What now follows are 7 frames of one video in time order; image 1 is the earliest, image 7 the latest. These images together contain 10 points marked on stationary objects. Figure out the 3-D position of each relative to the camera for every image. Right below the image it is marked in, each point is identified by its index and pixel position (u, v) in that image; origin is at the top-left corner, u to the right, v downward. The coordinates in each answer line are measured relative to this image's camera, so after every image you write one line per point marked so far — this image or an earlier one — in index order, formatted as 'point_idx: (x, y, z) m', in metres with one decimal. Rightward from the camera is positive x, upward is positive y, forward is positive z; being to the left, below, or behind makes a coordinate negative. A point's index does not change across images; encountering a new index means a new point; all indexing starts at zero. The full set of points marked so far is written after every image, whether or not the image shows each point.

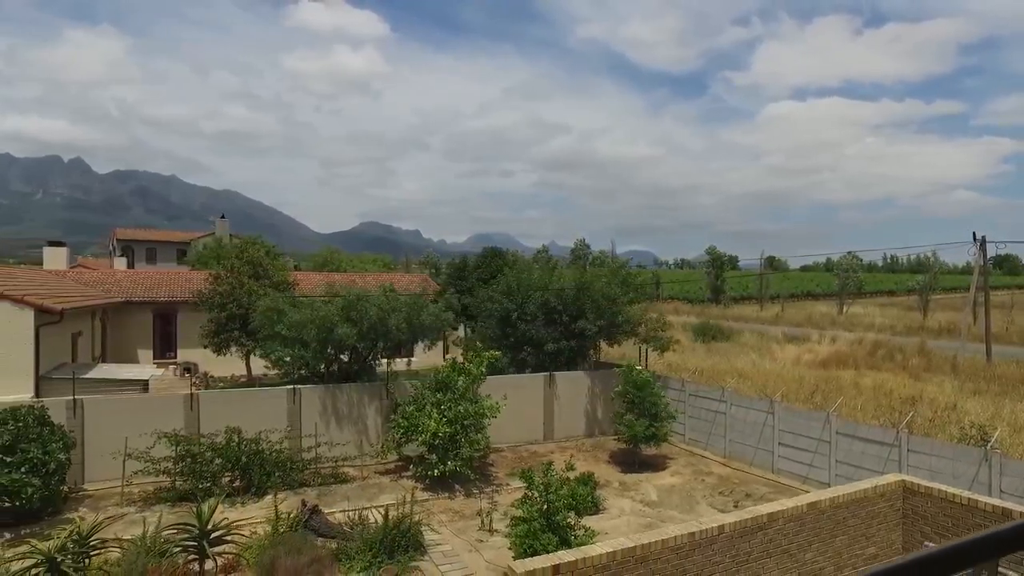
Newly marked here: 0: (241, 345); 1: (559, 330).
0: (-6.6, -1.4, +16.6) m
1: (+1.6, -1.1, +16.8) m
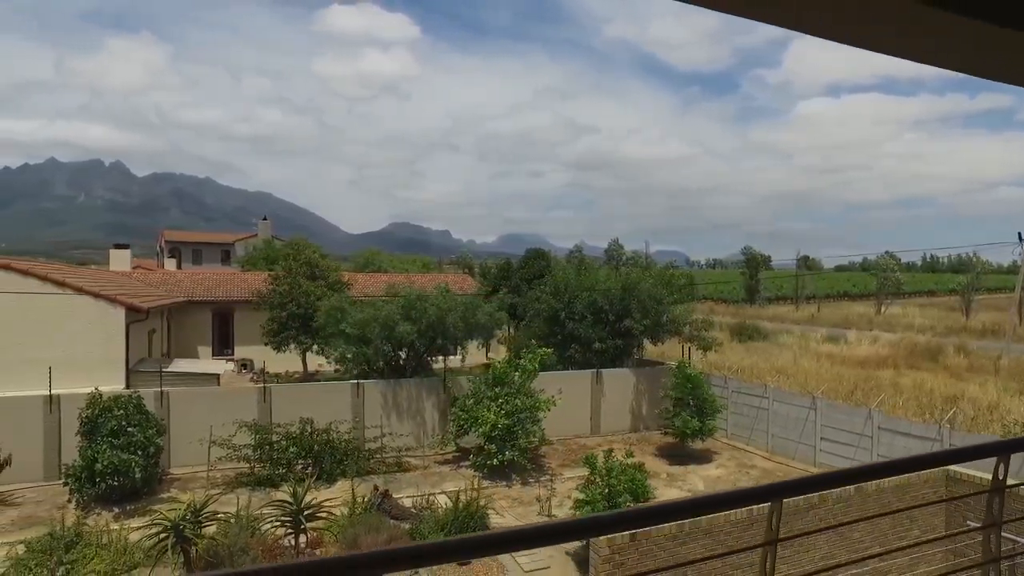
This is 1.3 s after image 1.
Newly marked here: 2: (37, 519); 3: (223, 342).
0: (-5.4, -1.4, +17.5) m
1: (+2.7, -1.1, +17.2) m
2: (-6.2, -3.2, +9.0) m
3: (-8.0, -1.4, +18.2) m
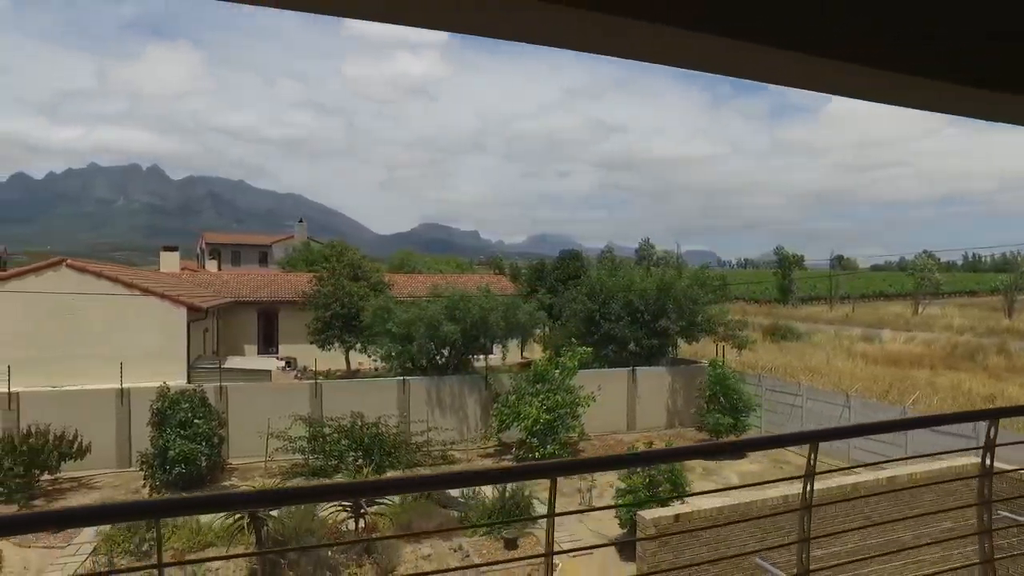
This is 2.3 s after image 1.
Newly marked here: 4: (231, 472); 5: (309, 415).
0: (-4.5, -1.4, +18.1) m
1: (+3.6, -1.1, +17.6) m
2: (-5.6, -3.2, +9.6) m
3: (-7.0, -1.4, +19.0) m
4: (-4.4, -2.9, +10.3) m
5: (-3.4, -2.2, +11.2) m
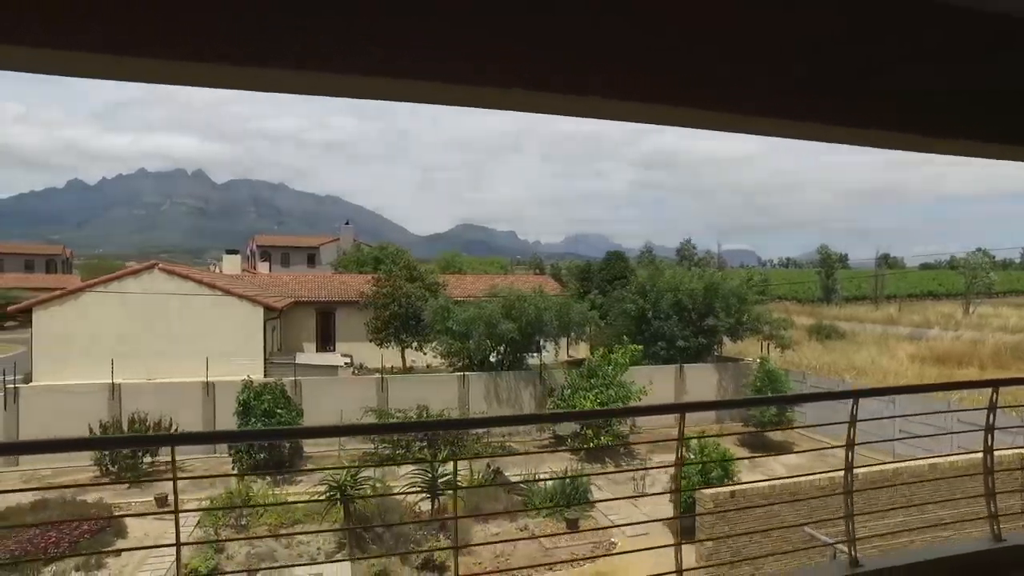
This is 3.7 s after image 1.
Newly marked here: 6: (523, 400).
0: (-3.1, -1.5, +19.0) m
1: (+4.9, -1.1, +18.0) m
2: (-4.7, -3.2, +10.6) m
3: (-5.6, -1.5, +20.0) m
4: (-3.5, -2.9, +11.2) m
5: (-2.4, -2.3, +12.0) m
6: (+0.3, -2.4, +13.5) m
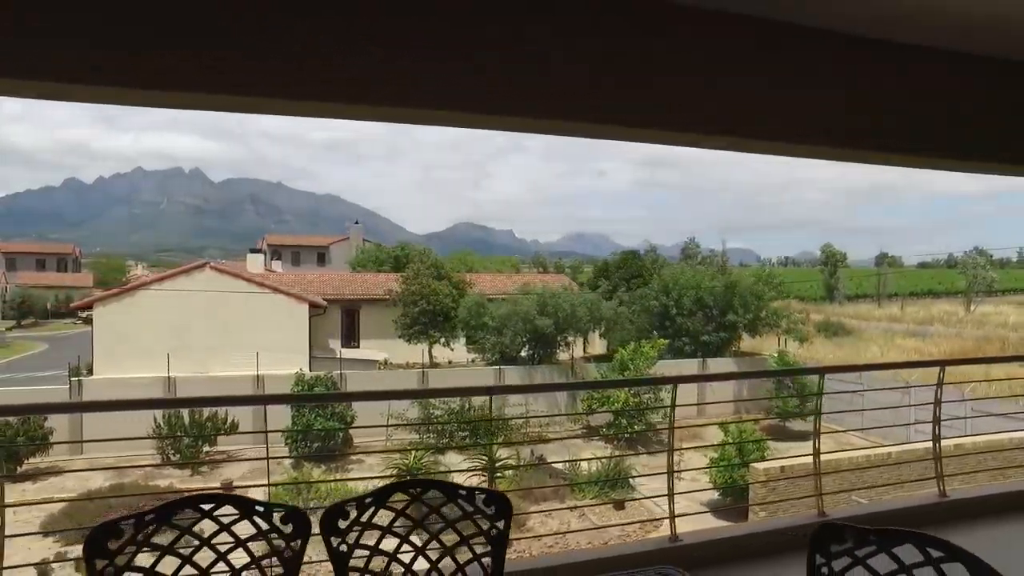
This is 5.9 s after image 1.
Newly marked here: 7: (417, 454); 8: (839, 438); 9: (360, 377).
0: (-2.5, -1.4, +19.7) m
1: (+5.6, -1.0, +18.6) m
2: (-4.1, -3.2, +11.2) m
3: (-4.9, -1.4, +20.6) m
4: (-2.8, -2.9, +11.9) m
5: (-1.8, -2.2, +12.6) m
6: (+1.0, -2.3, +14.1) m
7: (-1.4, -2.5, +10.1) m
8: (+6.3, -2.9, +12.8) m
9: (-2.9, -1.8, +13.0) m
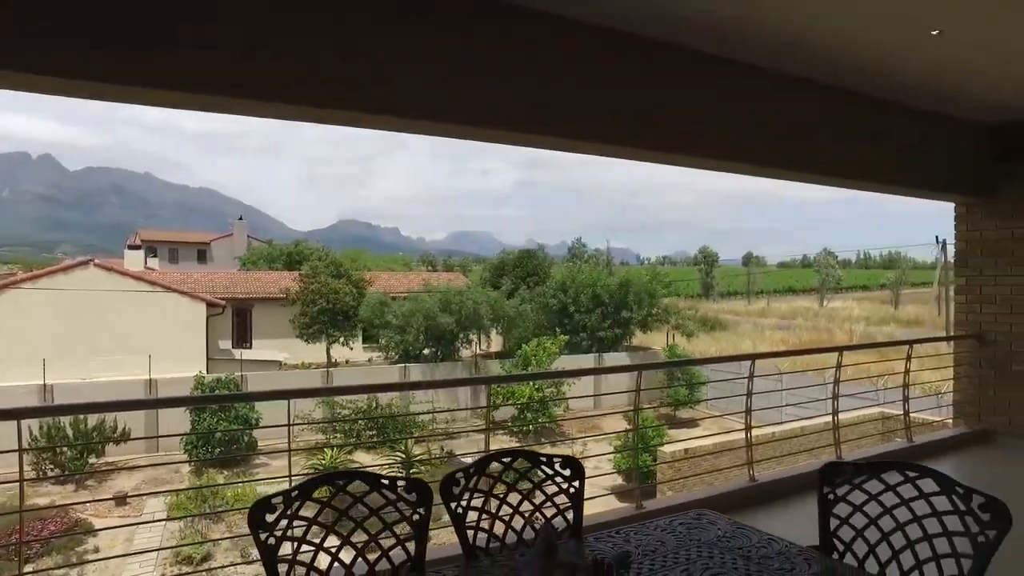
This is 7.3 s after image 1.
0: (-5.3, -1.4, +19.3) m
1: (+2.8, -1.0, +19.6) m
2: (-5.5, -3.2, +10.7) m
3: (-7.9, -1.4, +19.8) m
4: (-4.4, -2.9, +11.5) m
5: (-3.5, -2.2, +12.5) m
6: (-1.1, -2.3, +14.4) m
7: (-2.7, -2.5, +10.1) m
8: (+4.5, -2.9, +14.0) m
9: (-4.7, -1.8, +12.6) m
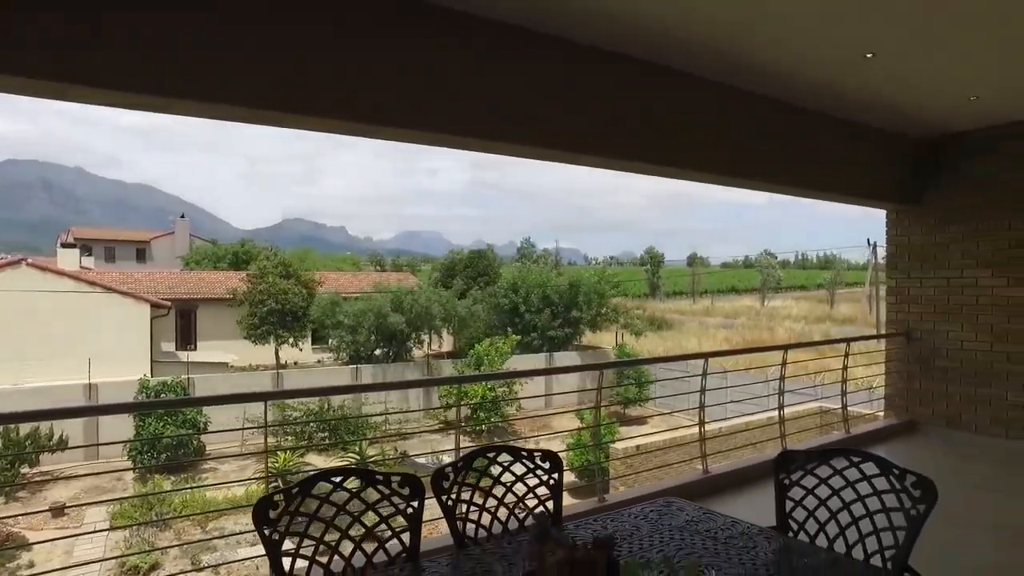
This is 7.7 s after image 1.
0: (-6.7, -1.4, +18.9) m
1: (+1.3, -1.0, +19.9) m
2: (-6.3, -3.2, +10.4) m
3: (-9.3, -1.4, +19.3) m
4: (-5.2, -2.9, +11.3) m
5: (-4.4, -2.2, +12.3) m
6: (-2.1, -2.3, +14.4) m
7: (-3.4, -2.6, +9.9) m
8: (+3.5, -2.9, +14.4) m
9: (-5.6, -1.8, +12.4) m
